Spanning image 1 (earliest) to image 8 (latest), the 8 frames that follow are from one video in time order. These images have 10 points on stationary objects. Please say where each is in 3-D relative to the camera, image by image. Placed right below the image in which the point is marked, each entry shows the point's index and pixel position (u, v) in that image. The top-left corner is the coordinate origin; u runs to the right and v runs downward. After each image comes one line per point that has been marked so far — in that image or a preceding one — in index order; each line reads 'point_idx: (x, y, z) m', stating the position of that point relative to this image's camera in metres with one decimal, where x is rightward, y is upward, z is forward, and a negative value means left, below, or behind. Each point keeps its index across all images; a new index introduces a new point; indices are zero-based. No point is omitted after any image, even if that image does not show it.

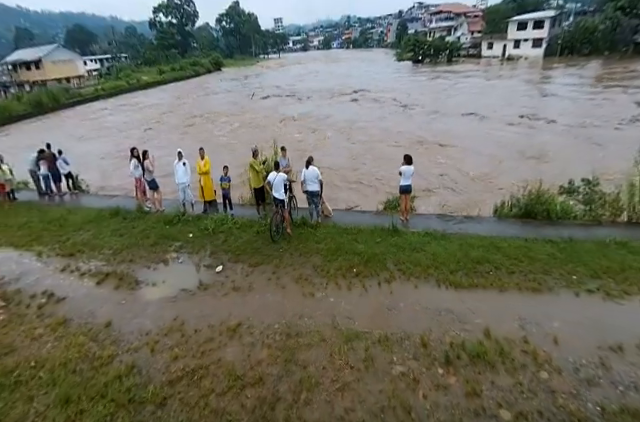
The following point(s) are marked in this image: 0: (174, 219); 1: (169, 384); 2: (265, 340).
0: (-3.5, -0.2, +8.1) m
1: (-1.9, -2.1, +4.1) m
2: (-0.7, -1.8, +4.7) m
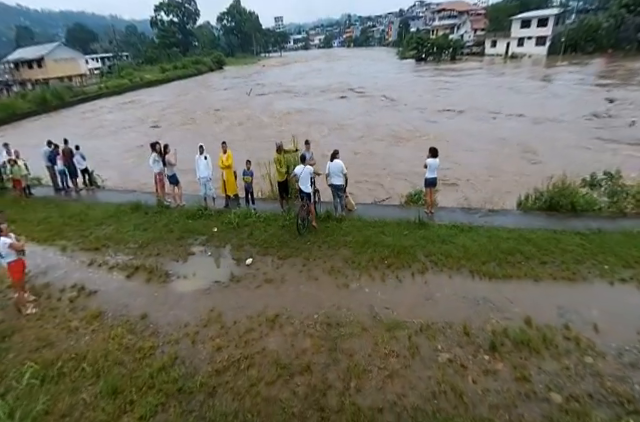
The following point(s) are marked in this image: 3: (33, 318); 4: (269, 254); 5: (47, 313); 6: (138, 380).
0: (-3.0, -0.1, +8.0) m
1: (-1.3, -2.0, +4.1) m
2: (-0.2, -1.7, +4.7) m
3: (-4.6, -1.7, +5.2) m
4: (-1.0, -0.8, +6.5) m
5: (-4.4, -1.7, +5.4) m
6: (-2.2, -2.1, +4.1) m
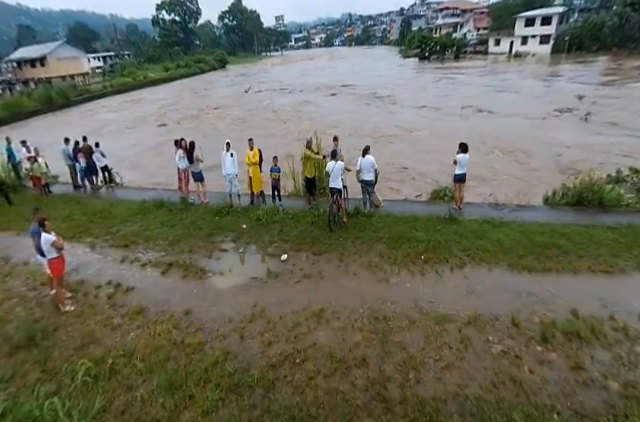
0: (-2.3, 0.0, +8.0) m
1: (-0.6, -1.9, +4.1) m
2: (+0.5, -1.6, +4.7) m
3: (-3.9, -1.7, +5.2) m
4: (-0.3, -0.8, +6.5) m
5: (-3.8, -1.6, +5.4) m
6: (-1.6, -2.0, +4.1) m
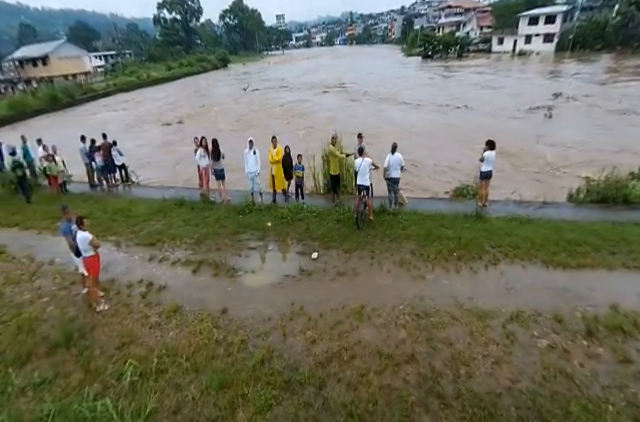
0: (-1.8, 0.0, +8.0) m
1: (0.0, -1.9, +4.1) m
2: (+1.1, -1.5, +4.7) m
3: (-3.3, -1.6, +5.2) m
4: (+0.2, -0.7, +6.4) m
5: (-3.2, -1.6, +5.3) m
6: (-1.0, -2.0, +4.0) m
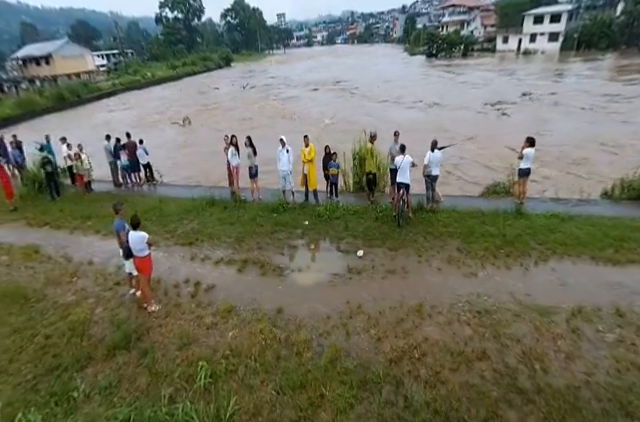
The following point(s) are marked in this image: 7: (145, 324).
0: (-1.0, +0.1, +7.9) m
1: (+0.9, -1.9, +4.1) m
2: (+2.0, -1.5, +4.7) m
3: (-2.5, -1.6, +5.1) m
4: (+1.1, -0.7, +6.4) m
5: (-2.3, -1.6, +5.3) m
6: (-0.1, -1.9, +4.0) m
7: (-2.6, -1.7, +5.0) m
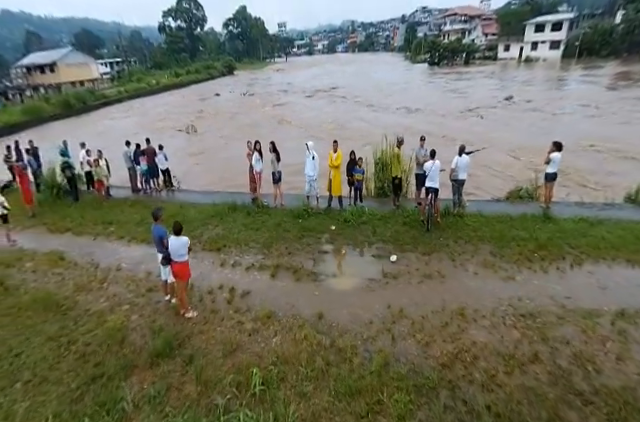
0: (-0.4, -0.1, +7.9) m
1: (+1.5, -1.9, +4.0) m
2: (+2.6, -1.5, +4.7) m
3: (-1.8, -1.7, +5.0) m
4: (+1.7, -0.8, +6.4) m
5: (-1.7, -1.6, +5.2) m
6: (+0.6, -2.0, +3.9) m
7: (-2.0, -1.8, +4.9) m
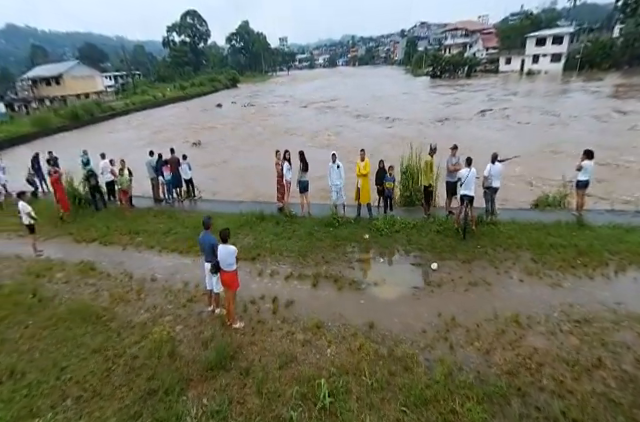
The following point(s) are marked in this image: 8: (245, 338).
0: (+0.3, -0.3, +7.9) m
1: (+2.3, -2.0, +3.9) m
2: (+3.4, -1.6, +4.6) m
3: (-1.1, -1.8, +4.9) m
4: (+2.4, -0.9, +6.4) m
5: (-1.0, -1.8, +5.1) m
6: (+1.3, -2.0, +3.9) m
7: (-1.2, -1.9, +4.8) m
8: (-1.1, -1.9, +4.8) m
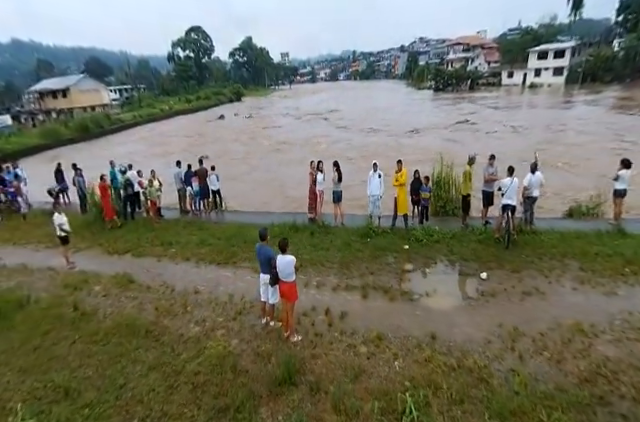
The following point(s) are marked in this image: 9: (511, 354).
0: (+1.2, -0.5, +7.8) m
1: (+3.2, -2.1, +3.8) m
2: (+4.2, -1.7, +4.5) m
3: (-0.2, -2.0, +4.8) m
4: (+3.3, -1.1, +6.3) m
5: (-0.1, -1.9, +5.0) m
6: (+2.2, -2.1, +3.8) m
7: (-0.3, -2.0, +4.7) m
8: (-0.2, -2.0, +4.7) m
9: (+2.6, -1.9, +4.4) m
